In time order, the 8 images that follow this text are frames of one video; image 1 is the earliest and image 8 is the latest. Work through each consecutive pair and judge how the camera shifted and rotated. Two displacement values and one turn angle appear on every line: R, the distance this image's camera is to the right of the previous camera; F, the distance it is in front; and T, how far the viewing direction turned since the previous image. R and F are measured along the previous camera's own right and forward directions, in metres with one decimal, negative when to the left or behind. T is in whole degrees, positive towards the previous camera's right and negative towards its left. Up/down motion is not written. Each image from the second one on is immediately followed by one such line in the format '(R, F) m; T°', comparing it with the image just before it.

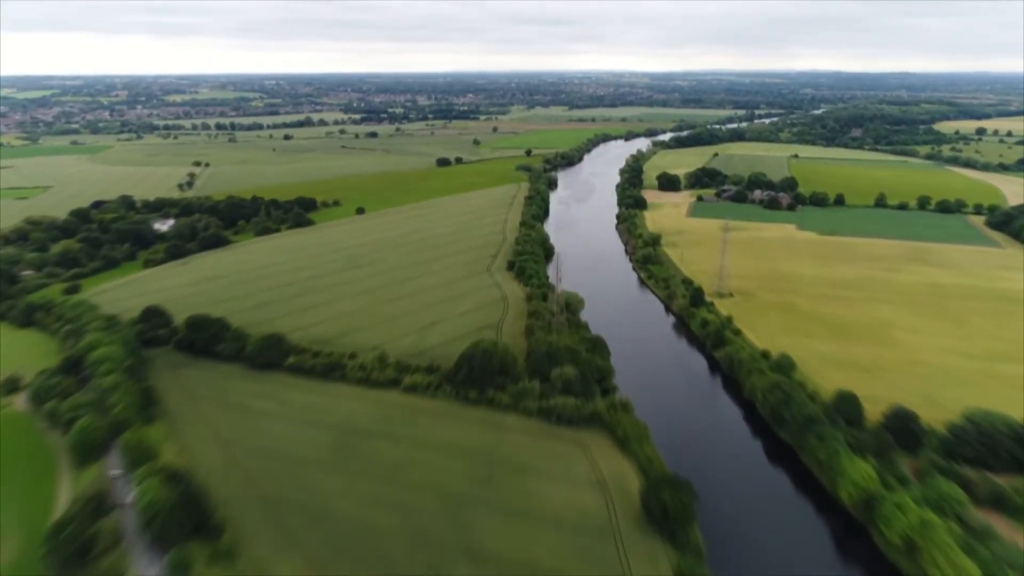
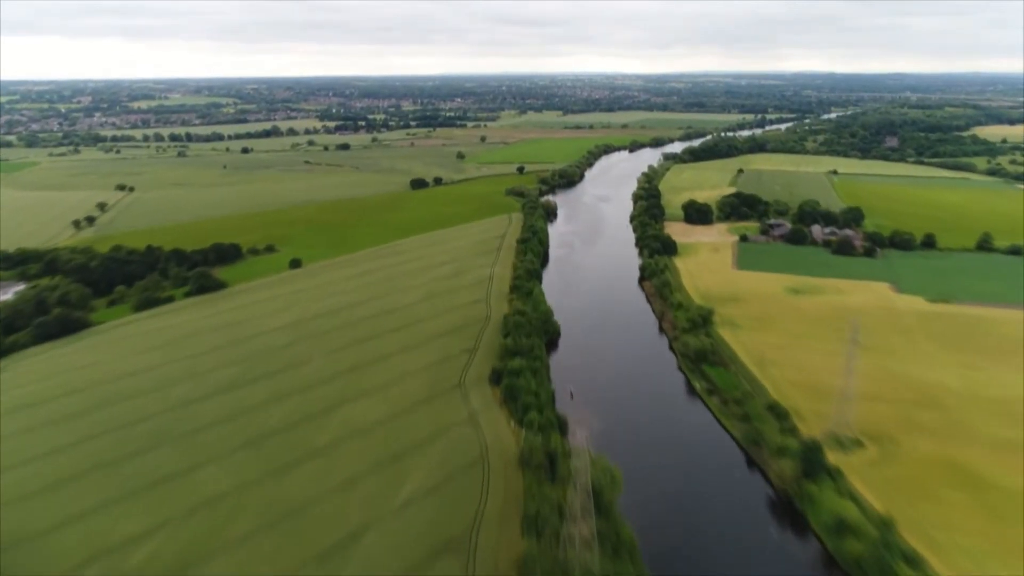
(+0.3, +15.8) m; +1°
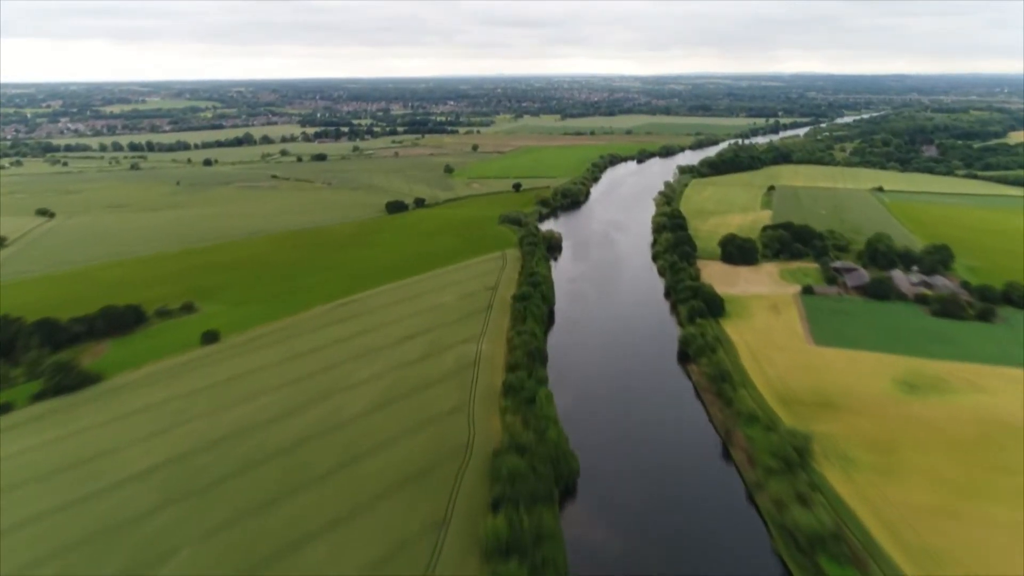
(+0.1, +12.4) m; 0°
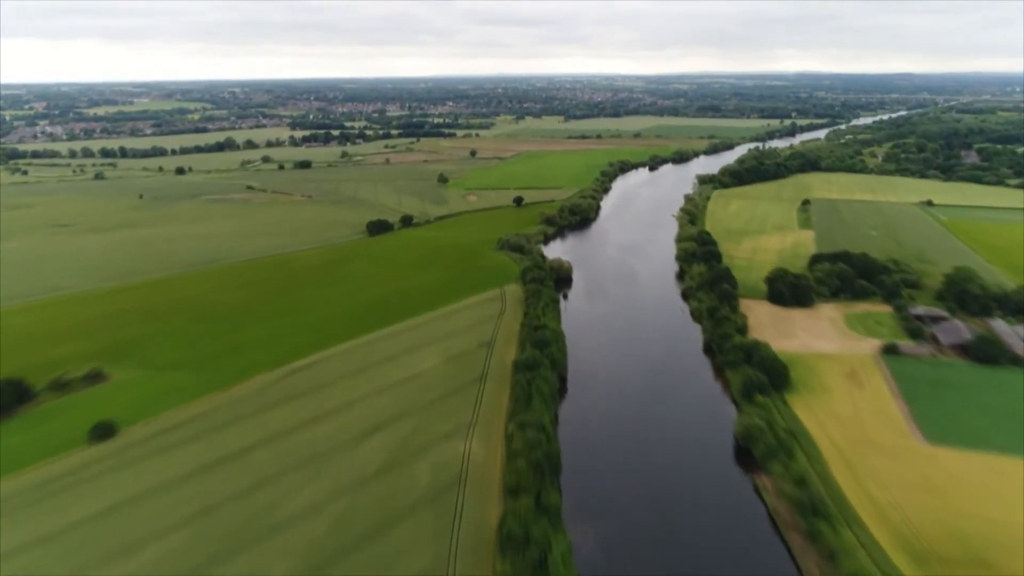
(0.0, +8.9) m; 0°
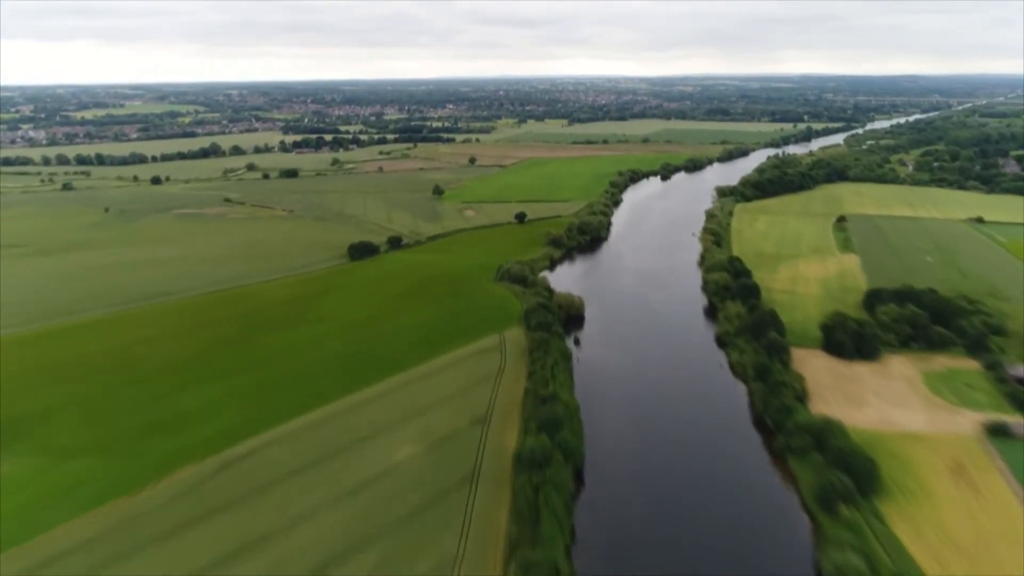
(0.0, +7.0) m; 0°
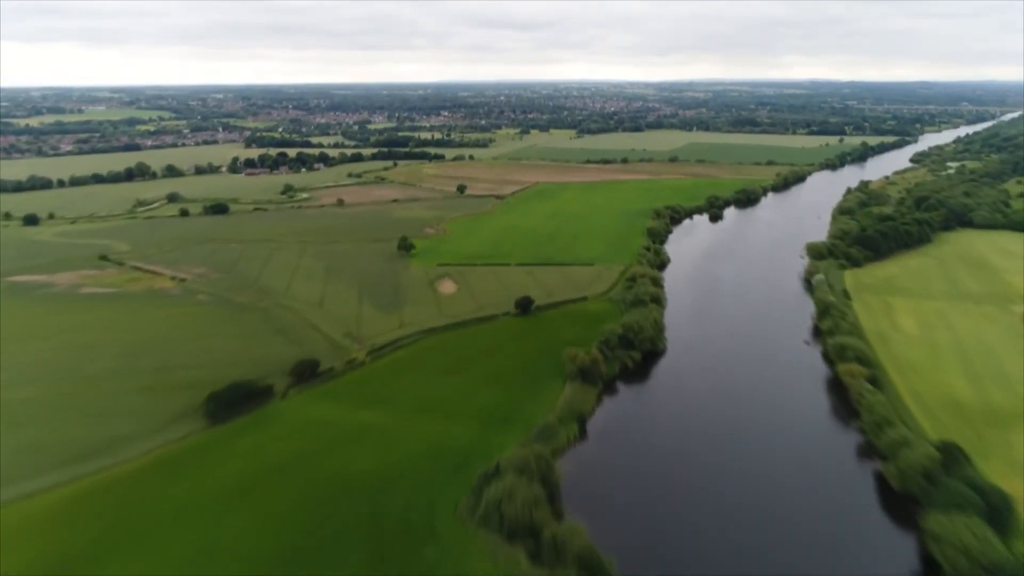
(+0.1, +22.9) m; 0°
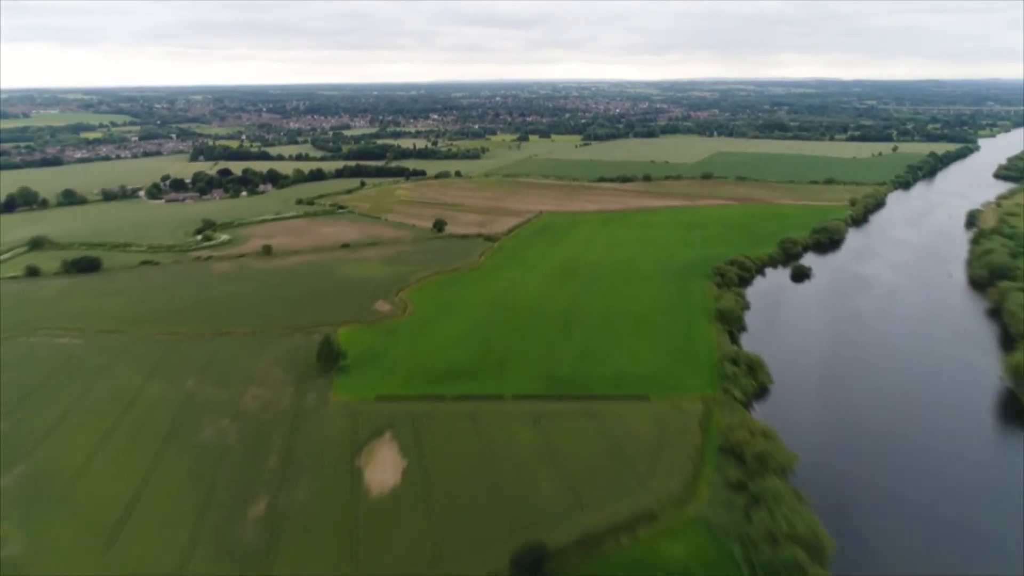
(+0.2, +21.4) m; 0°
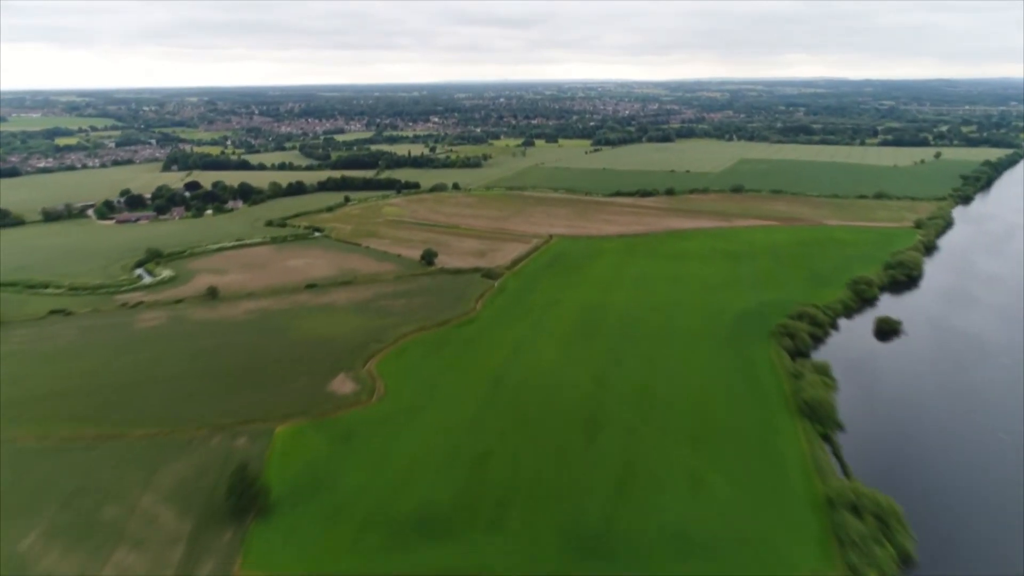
(0.0, +10.7) m; 0°
